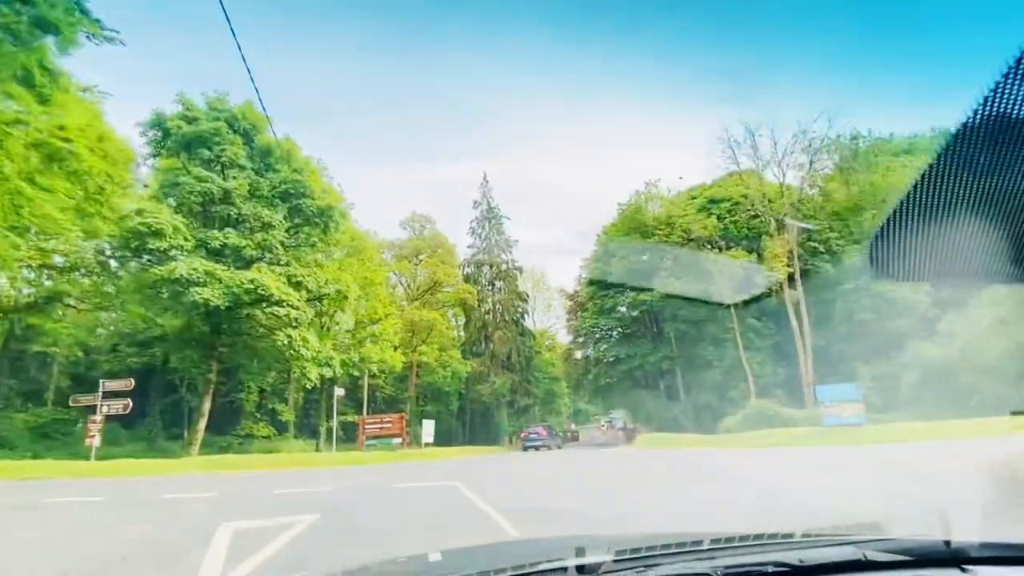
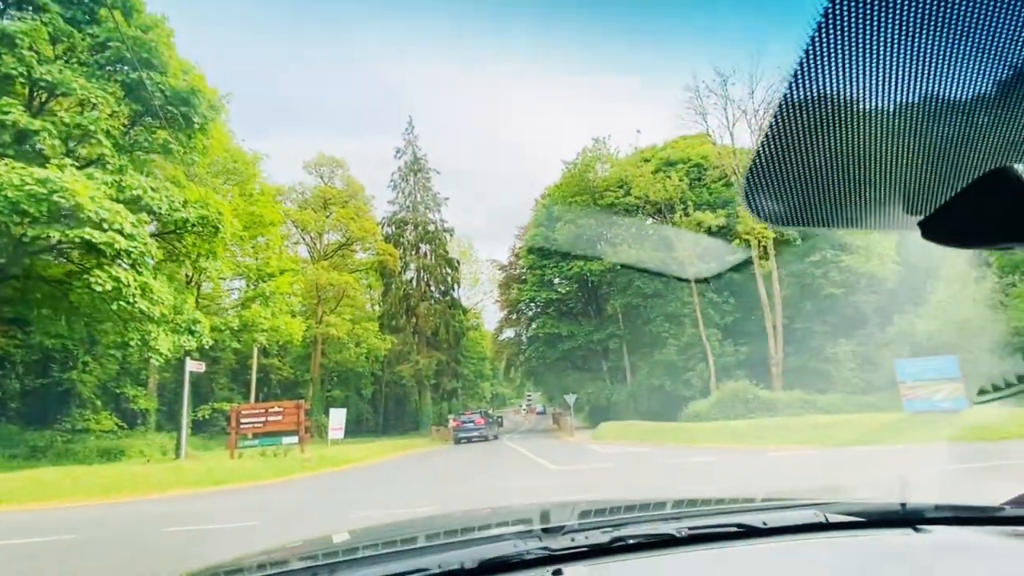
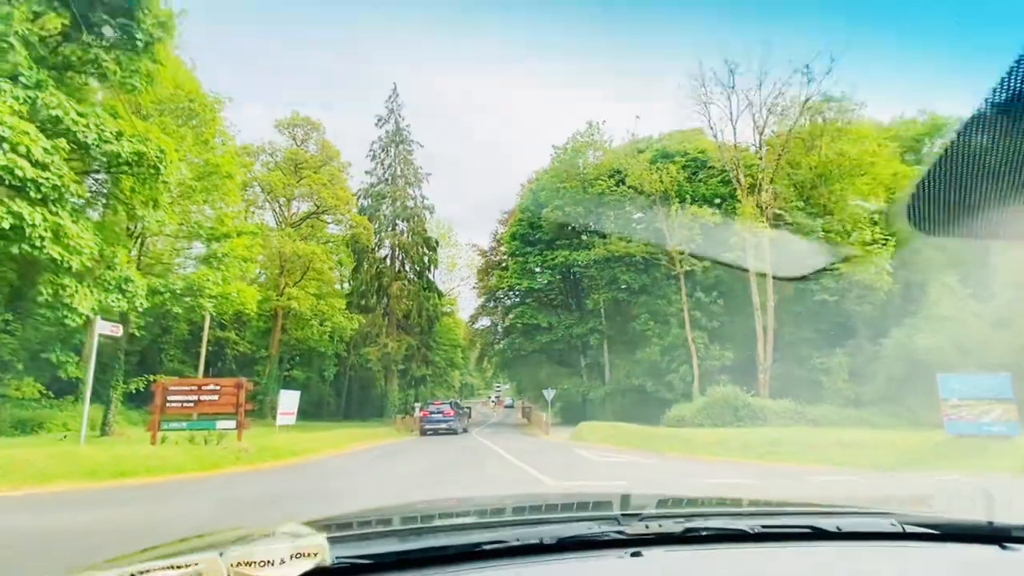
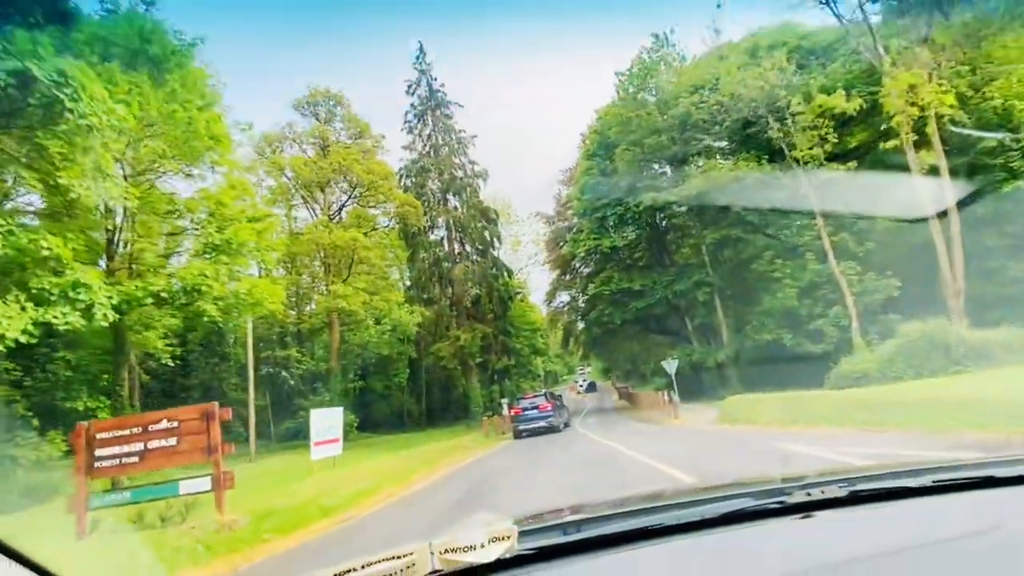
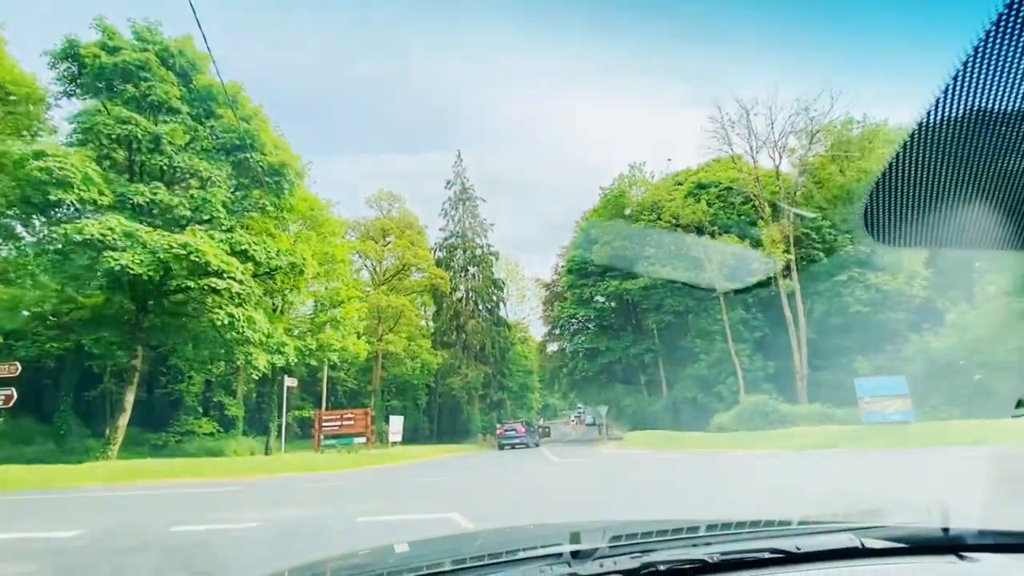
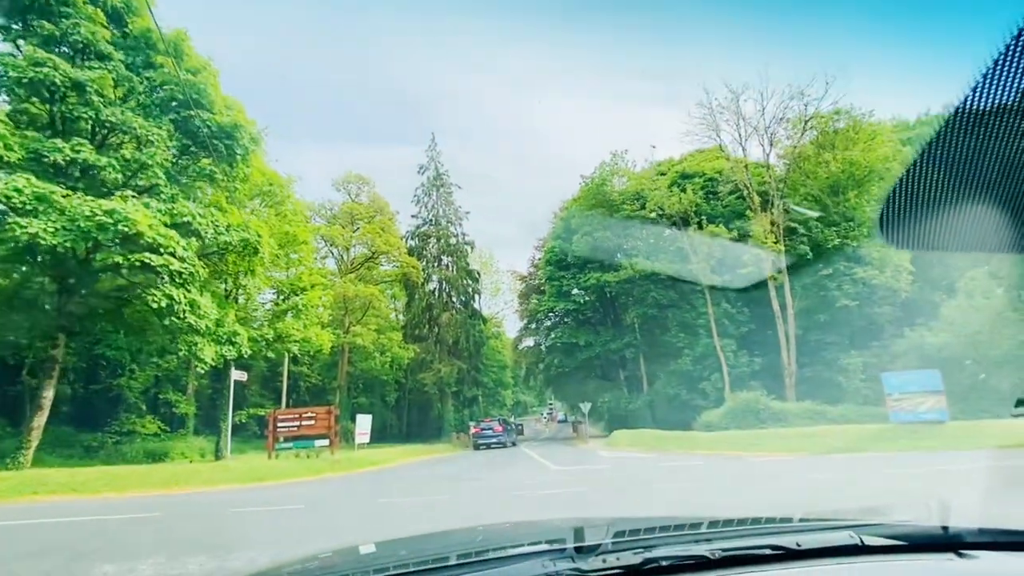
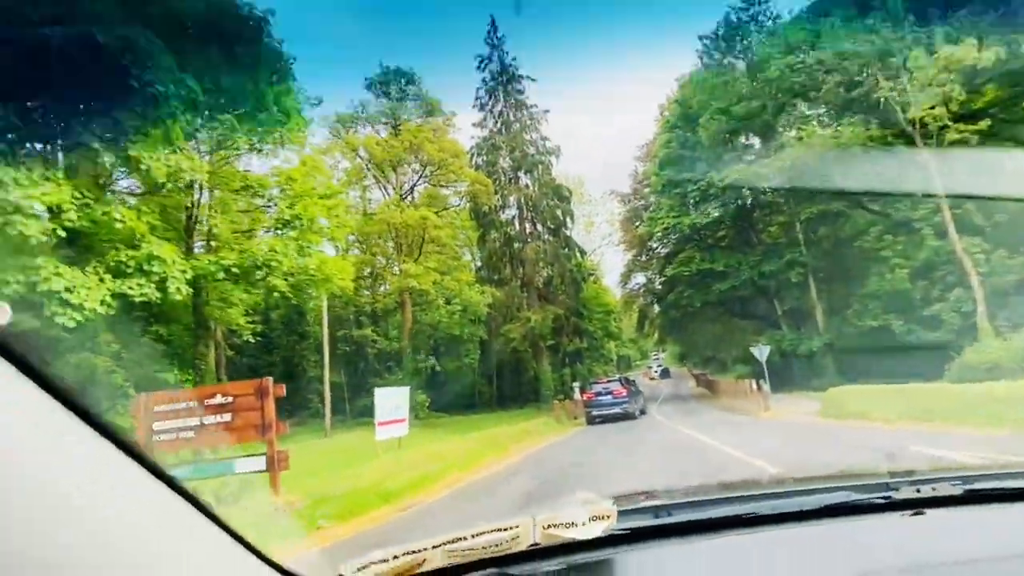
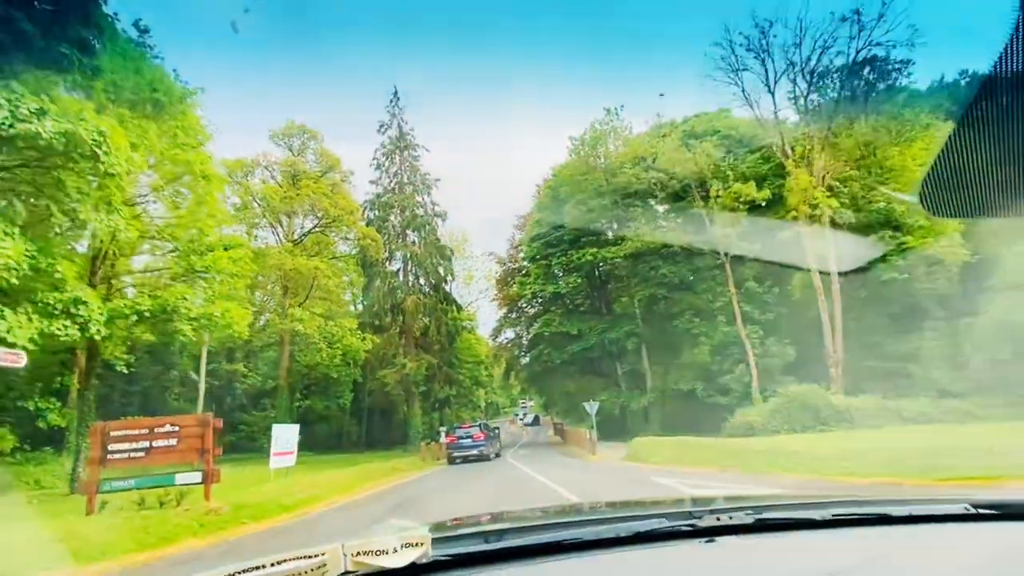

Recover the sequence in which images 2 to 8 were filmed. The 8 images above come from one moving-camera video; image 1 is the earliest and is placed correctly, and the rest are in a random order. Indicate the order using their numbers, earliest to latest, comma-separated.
5, 6, 2, 3, 8, 4, 7
